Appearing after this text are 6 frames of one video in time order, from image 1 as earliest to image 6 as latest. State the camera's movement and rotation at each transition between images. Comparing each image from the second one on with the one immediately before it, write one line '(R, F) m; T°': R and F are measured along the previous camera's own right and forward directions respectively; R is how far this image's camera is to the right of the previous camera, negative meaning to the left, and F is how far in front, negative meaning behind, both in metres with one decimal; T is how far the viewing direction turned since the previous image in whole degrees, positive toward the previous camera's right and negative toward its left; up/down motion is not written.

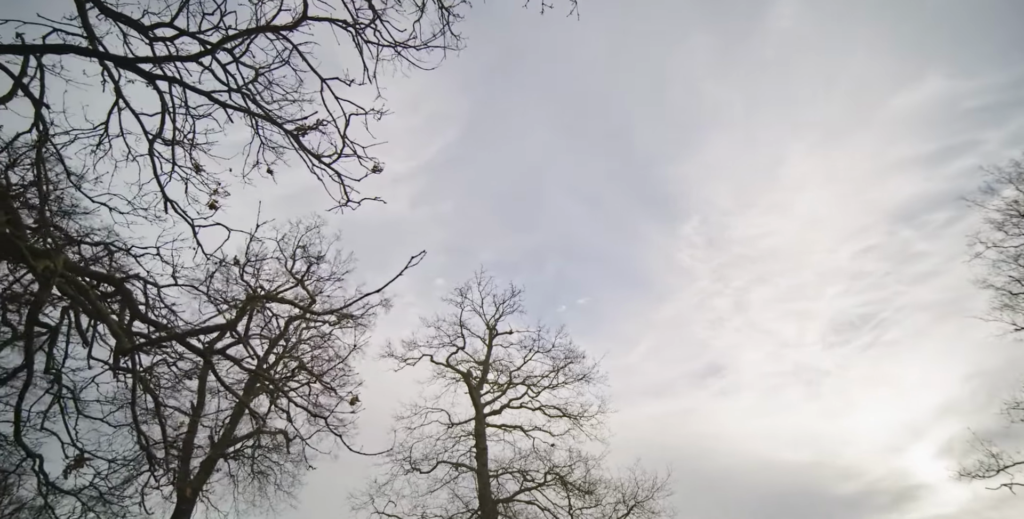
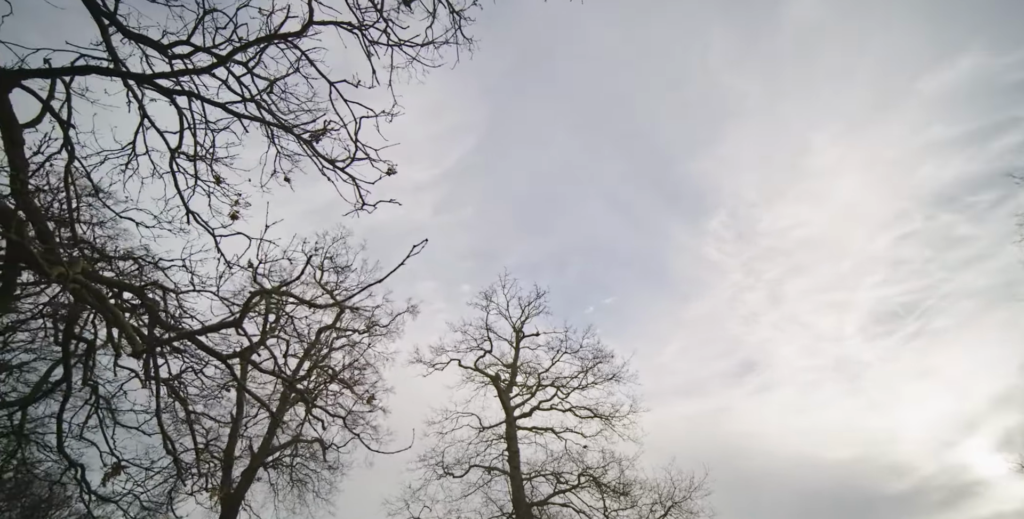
(0.0, +0.3) m; -2°
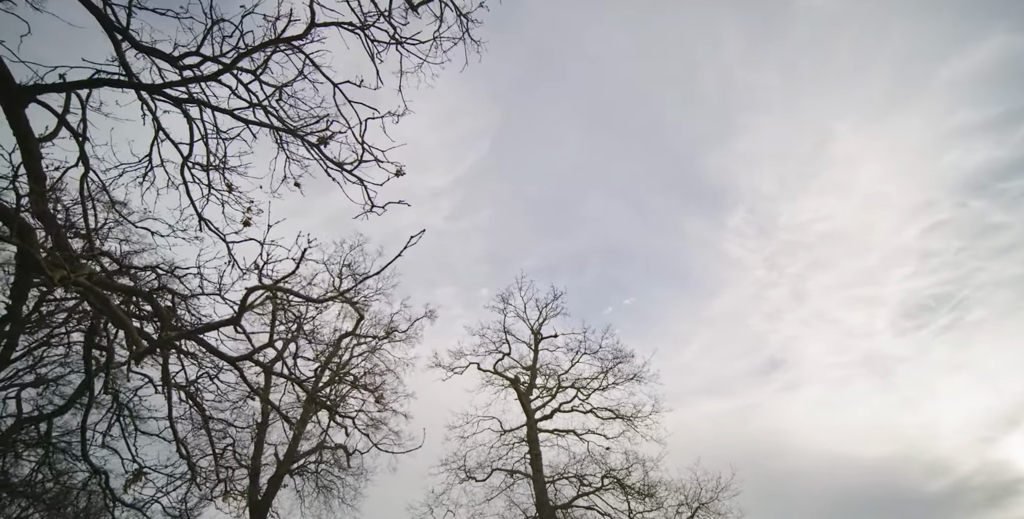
(-0.1, +0.4) m; -2°
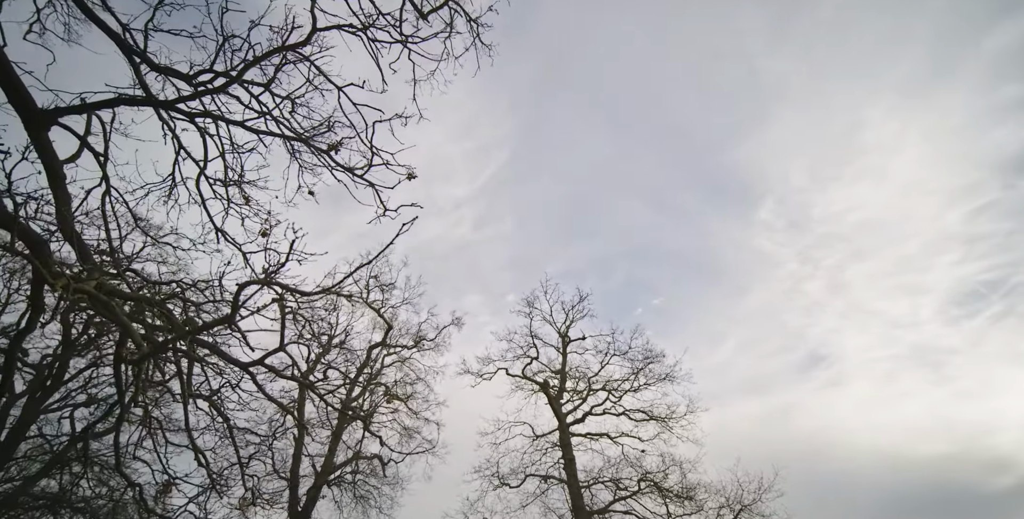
(-0.1, +0.6) m; -2°
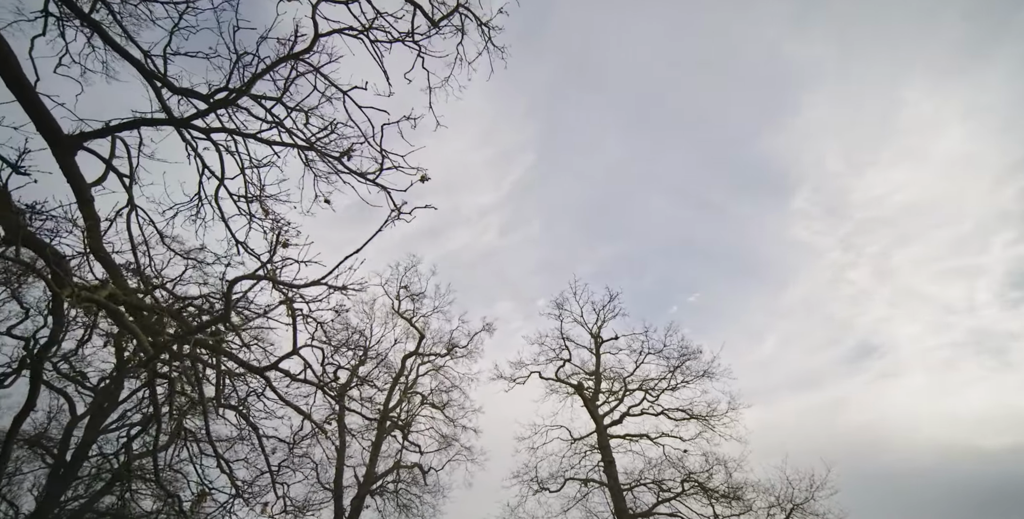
(-0.2, +0.7) m; -3°
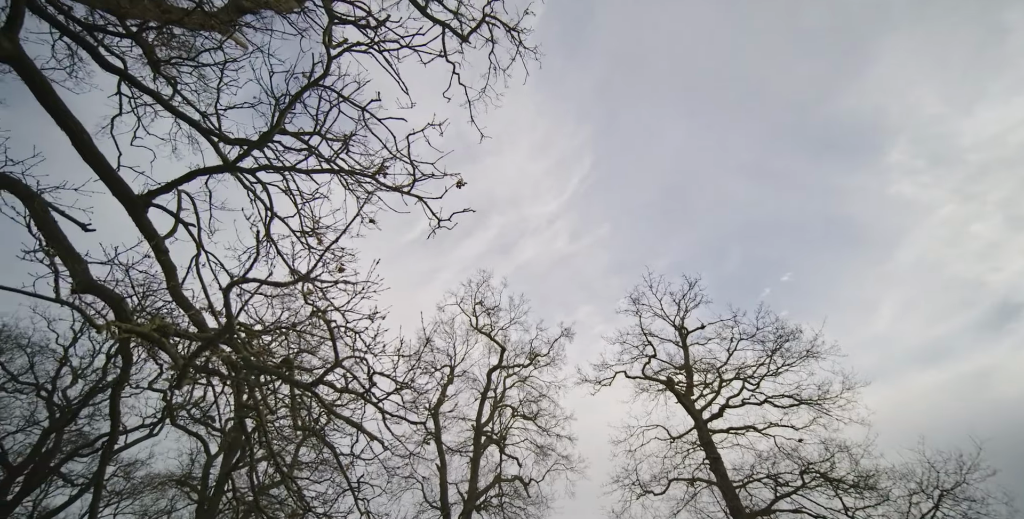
(-0.6, +1.9) m; -7°
